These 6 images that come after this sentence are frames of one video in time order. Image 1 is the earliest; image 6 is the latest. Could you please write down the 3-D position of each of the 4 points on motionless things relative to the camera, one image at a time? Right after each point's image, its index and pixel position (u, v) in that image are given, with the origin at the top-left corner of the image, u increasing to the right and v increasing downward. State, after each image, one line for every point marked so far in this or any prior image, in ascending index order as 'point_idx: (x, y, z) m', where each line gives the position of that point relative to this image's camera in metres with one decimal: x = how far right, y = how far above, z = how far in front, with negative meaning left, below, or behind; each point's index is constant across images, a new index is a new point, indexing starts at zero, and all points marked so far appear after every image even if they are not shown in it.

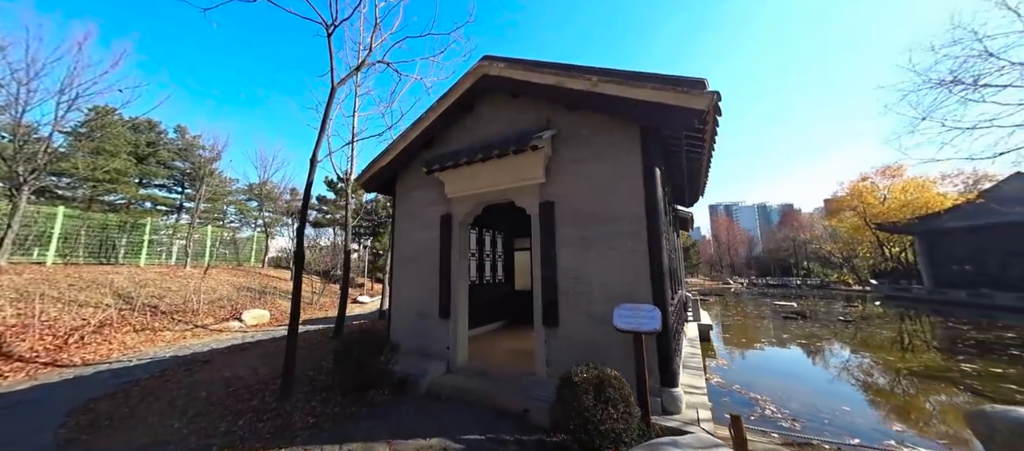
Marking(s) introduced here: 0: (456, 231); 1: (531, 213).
0: (-0.9, -0.1, +5.4) m
1: (+0.3, +0.2, +4.7) m
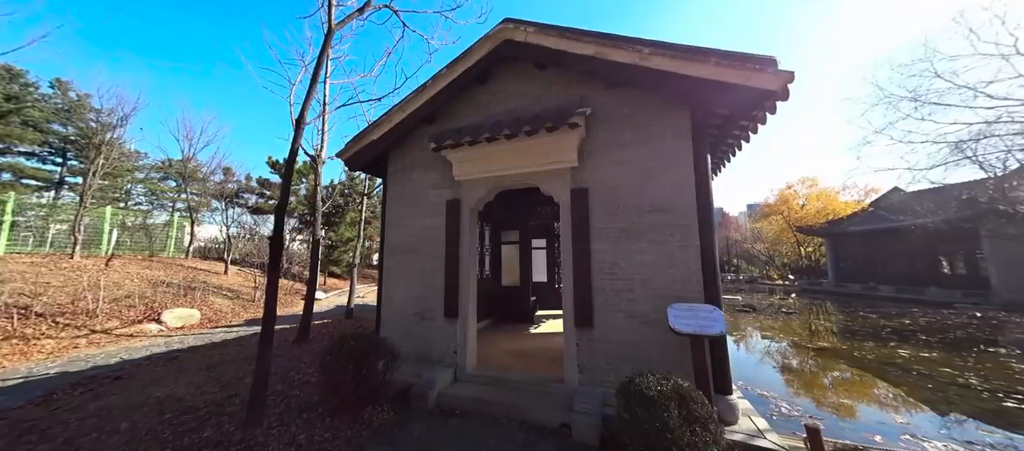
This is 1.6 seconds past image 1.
0: (-0.7, +0.1, +4.7) m
1: (+0.6, +0.3, +4.2) m
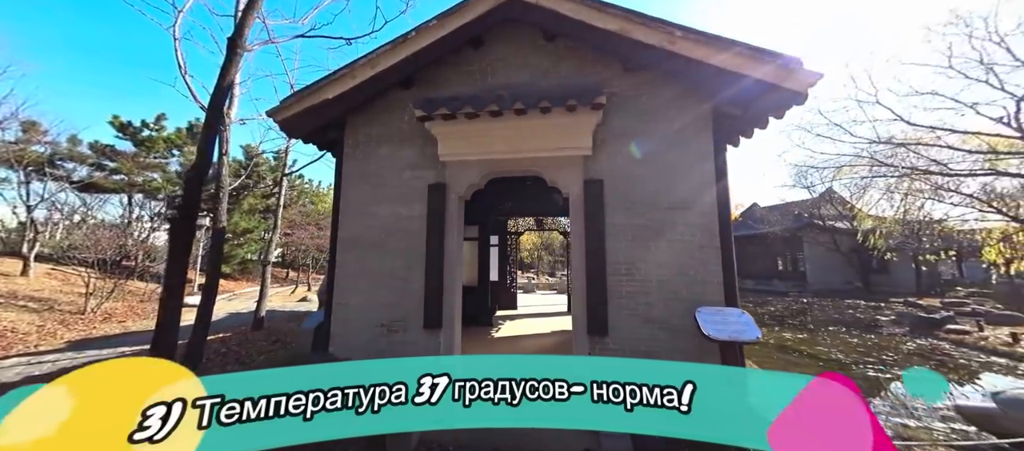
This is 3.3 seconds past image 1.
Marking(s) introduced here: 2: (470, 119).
0: (-0.7, +0.2, +3.9) m
1: (+0.7, +0.4, +3.7) m
2: (-0.4, +1.2, +3.7) m
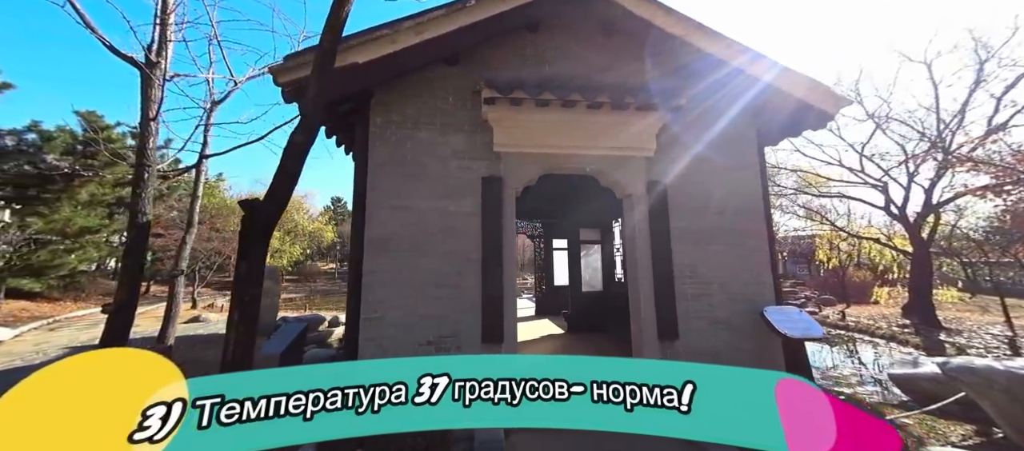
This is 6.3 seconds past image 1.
0: (0.0, +0.2, +3.4) m
1: (+1.3, +0.4, +3.6) m
2: (+0.3, +1.2, +3.4) m
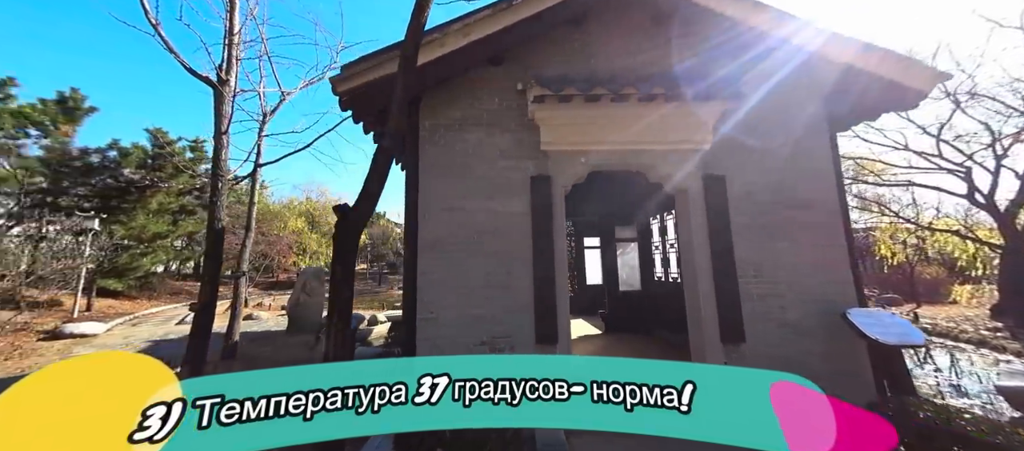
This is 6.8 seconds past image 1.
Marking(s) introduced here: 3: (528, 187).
0: (+0.5, +0.2, +3.4) m
1: (+1.9, +0.4, +3.4) m
2: (+0.8, +1.2, +3.3) m
3: (+0.2, +0.4, +3.4) m
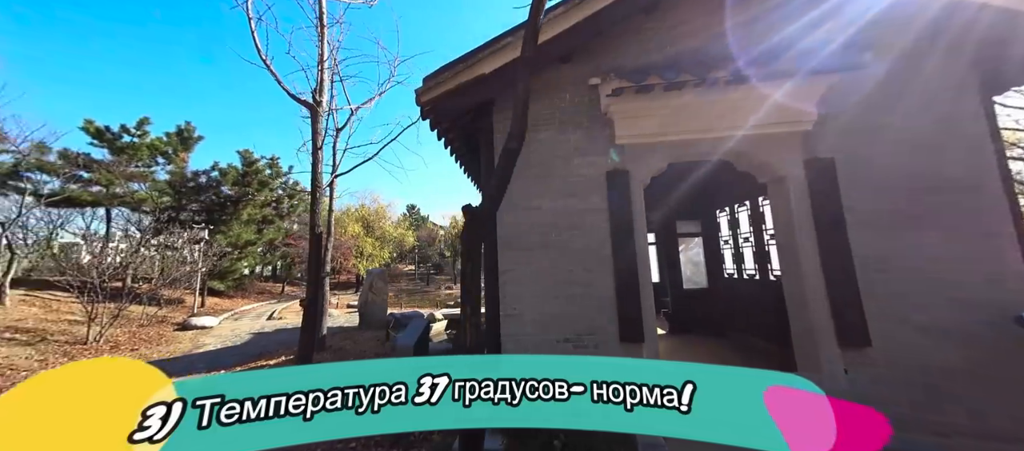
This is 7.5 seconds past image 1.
0: (+1.3, +0.3, +3.3) m
1: (+2.6, +0.5, +3.1) m
2: (+1.5, +1.3, +3.1) m
3: (+0.9, +0.4, +3.3) m
